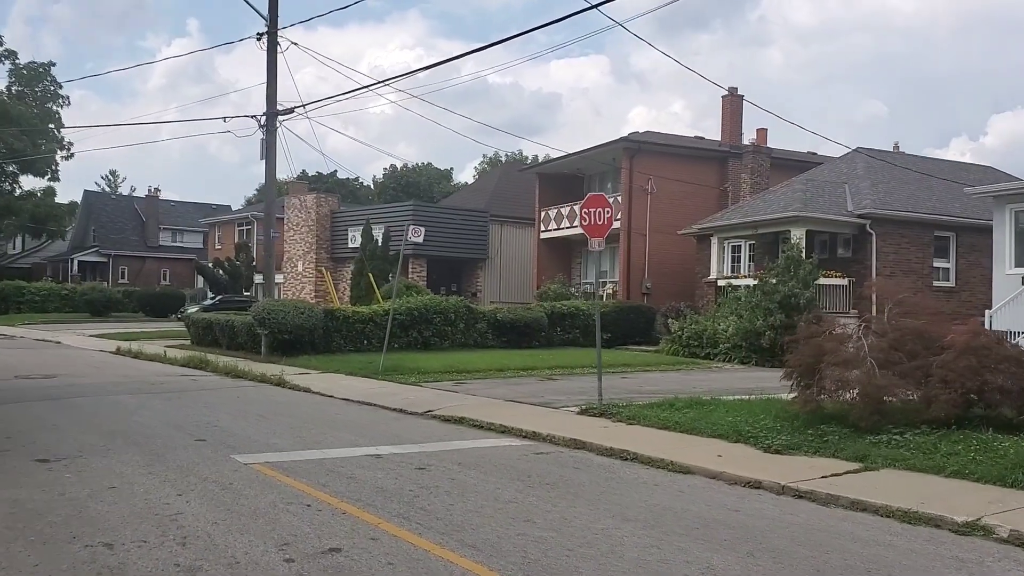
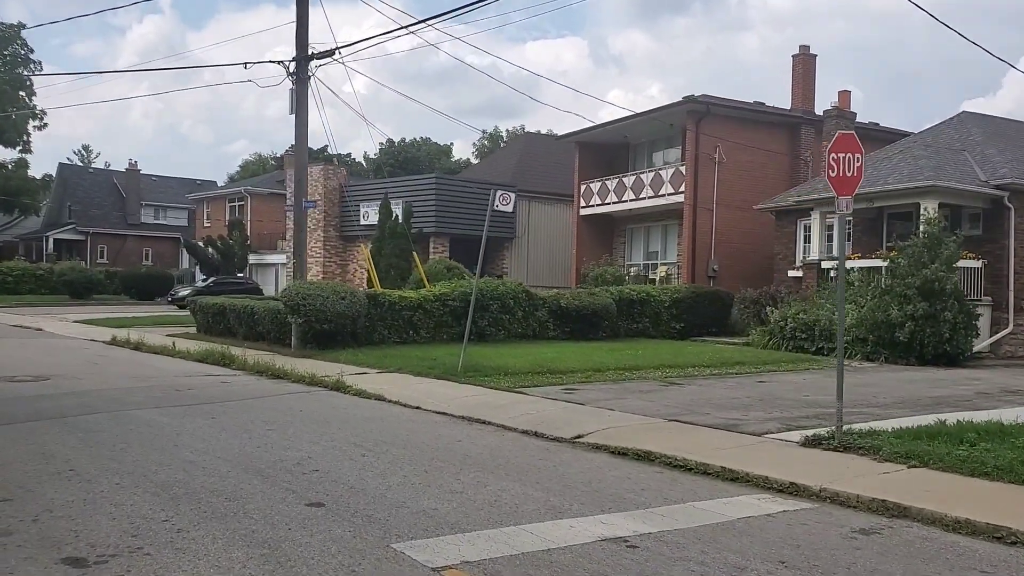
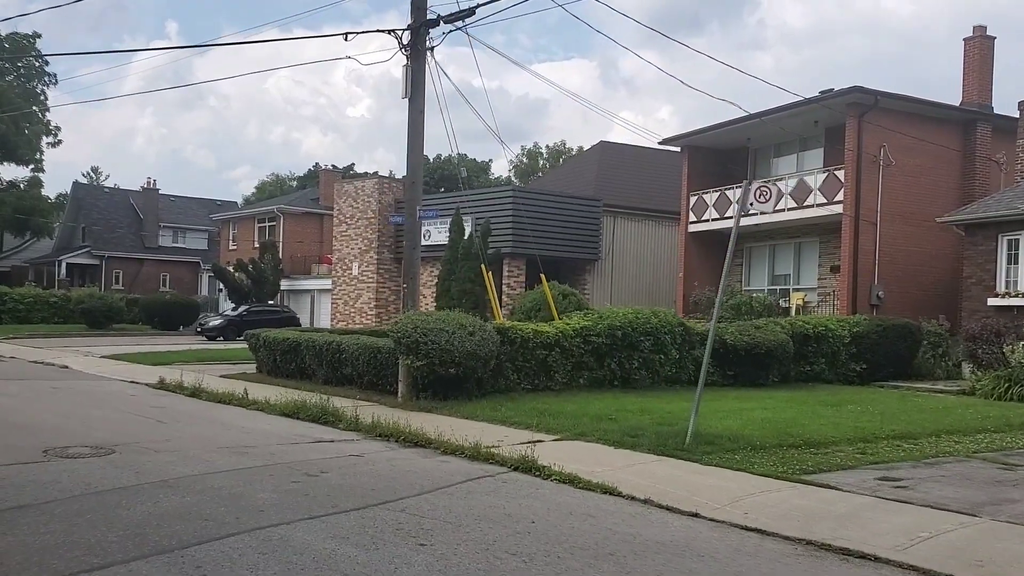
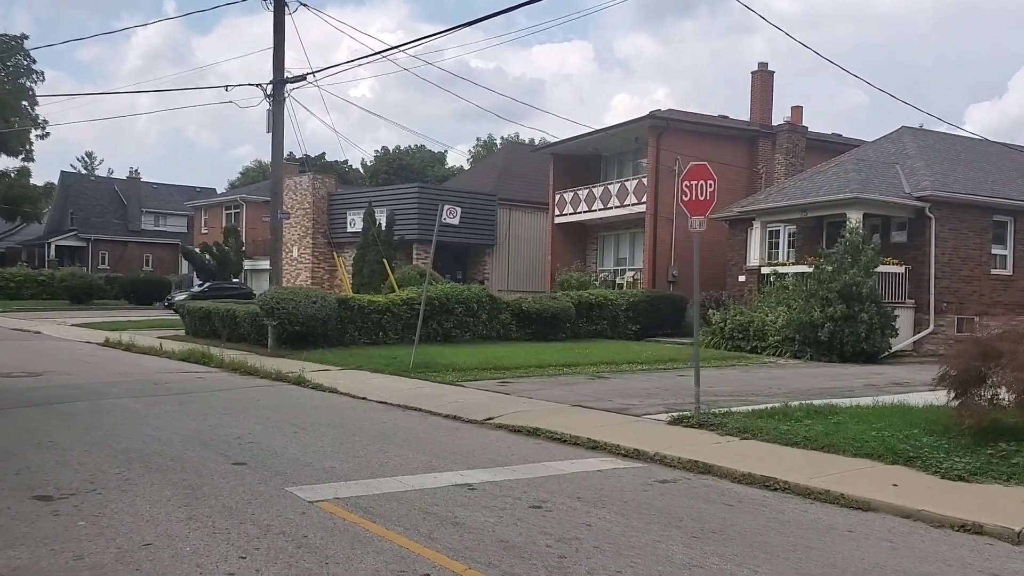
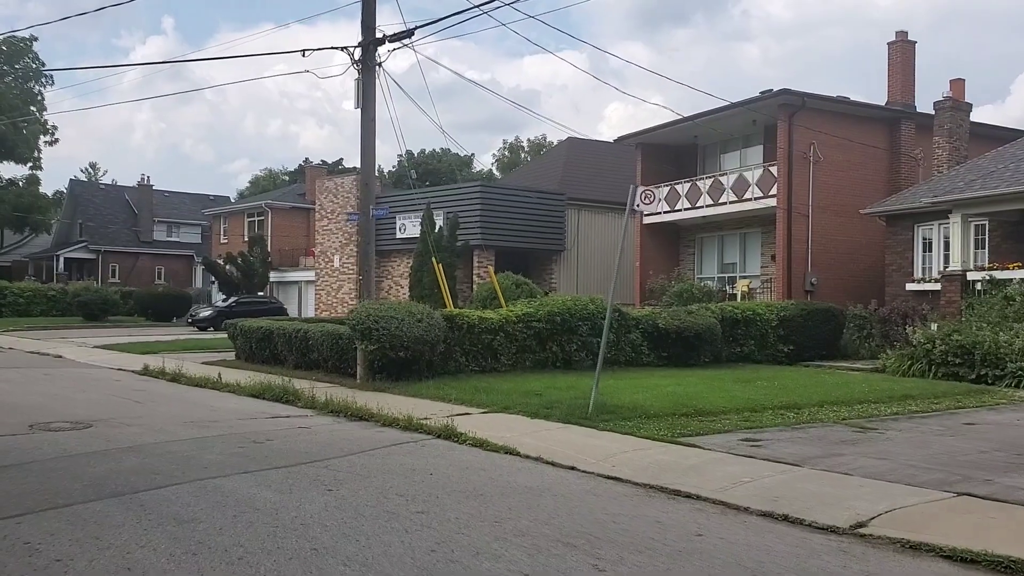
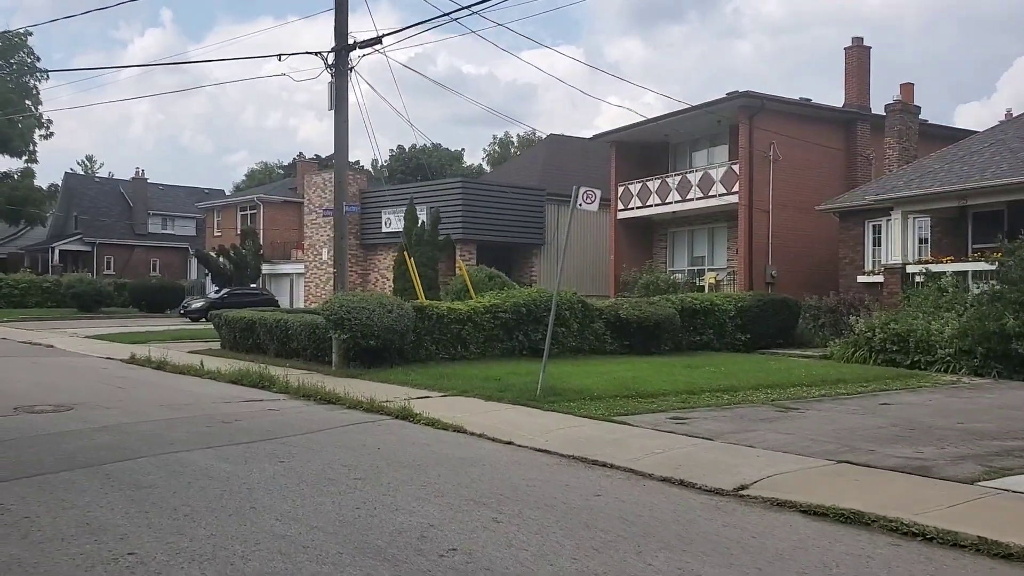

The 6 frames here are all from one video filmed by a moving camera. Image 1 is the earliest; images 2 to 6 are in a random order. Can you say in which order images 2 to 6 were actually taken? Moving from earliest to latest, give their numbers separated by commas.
4, 2, 6, 5, 3
